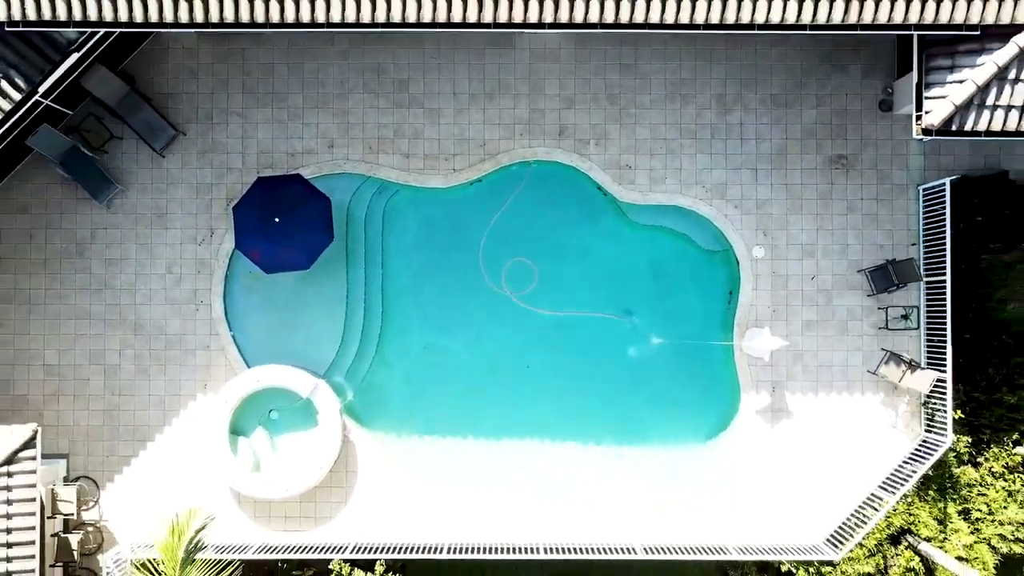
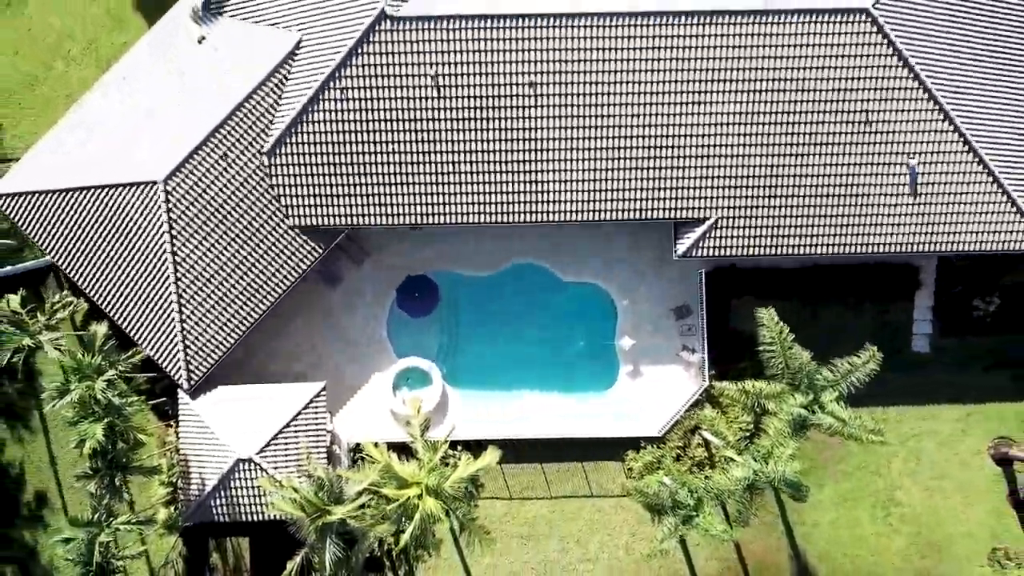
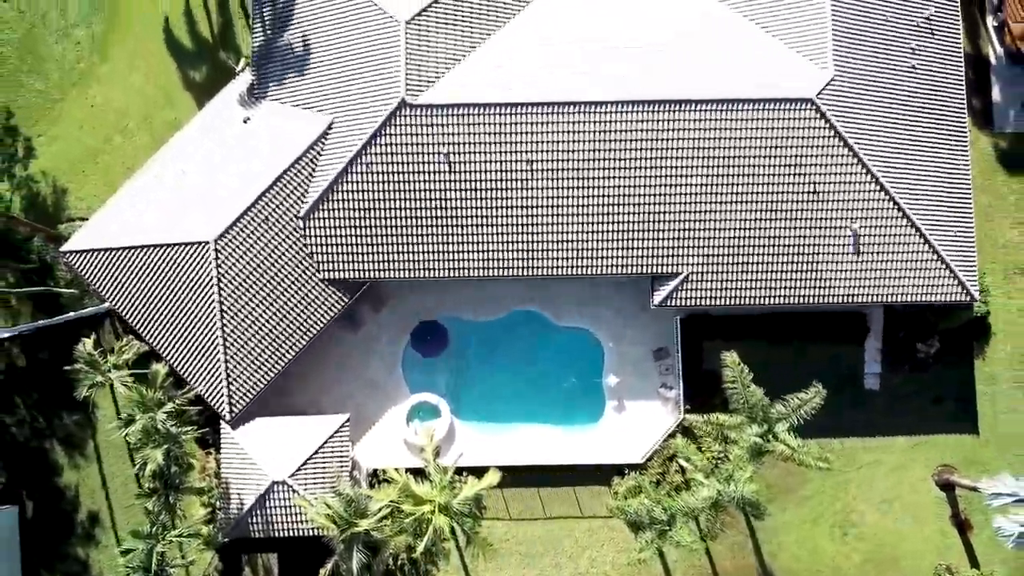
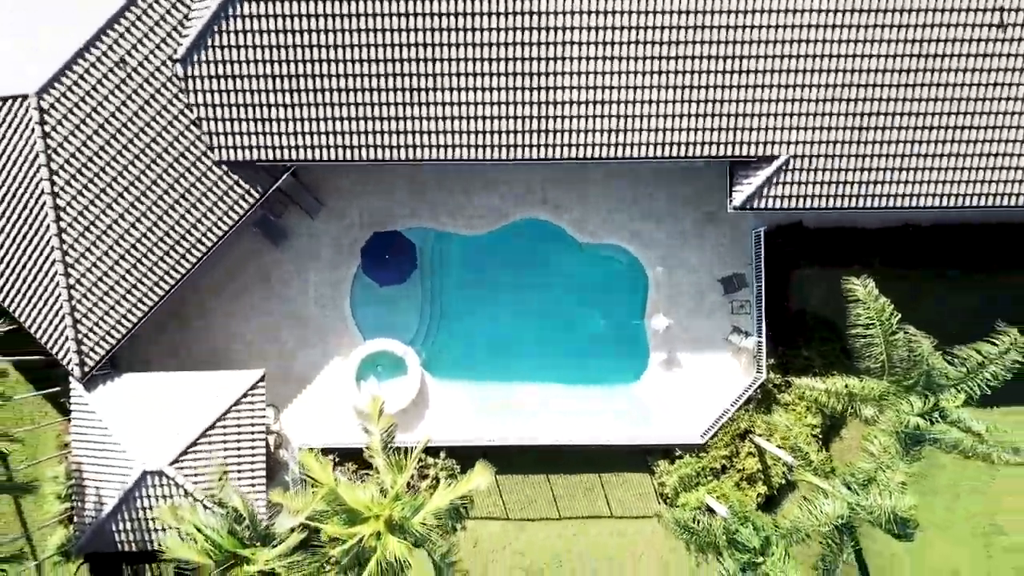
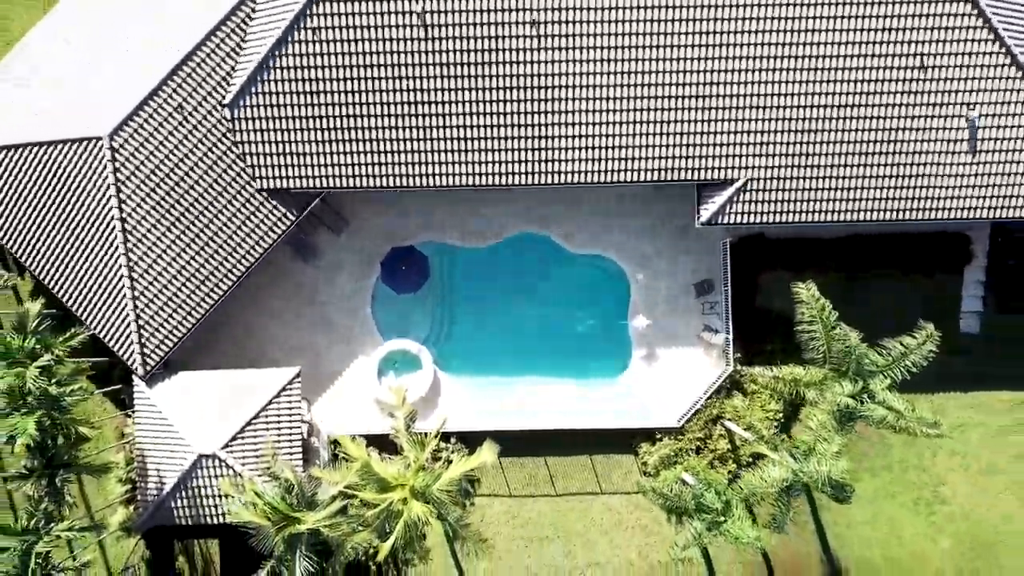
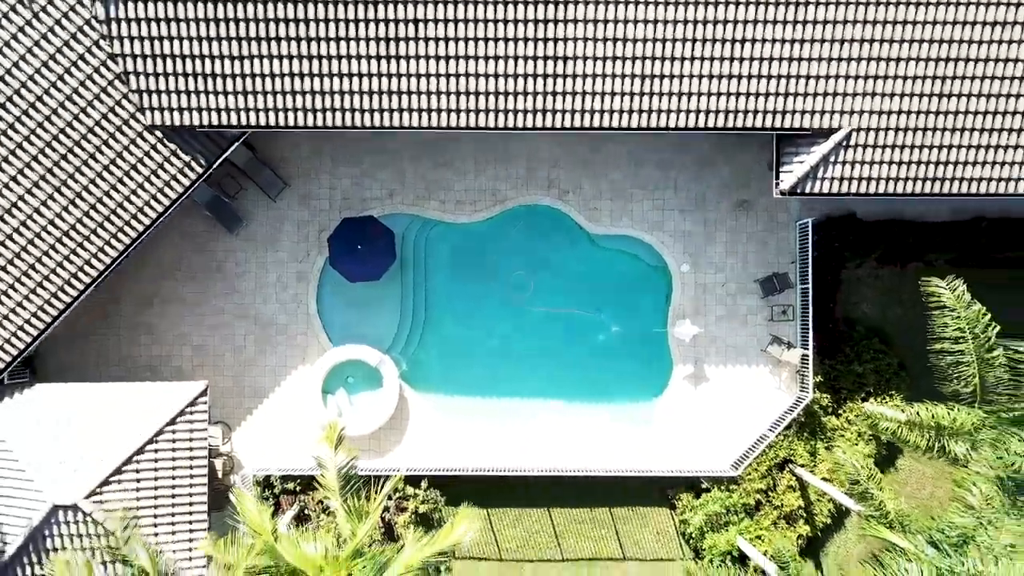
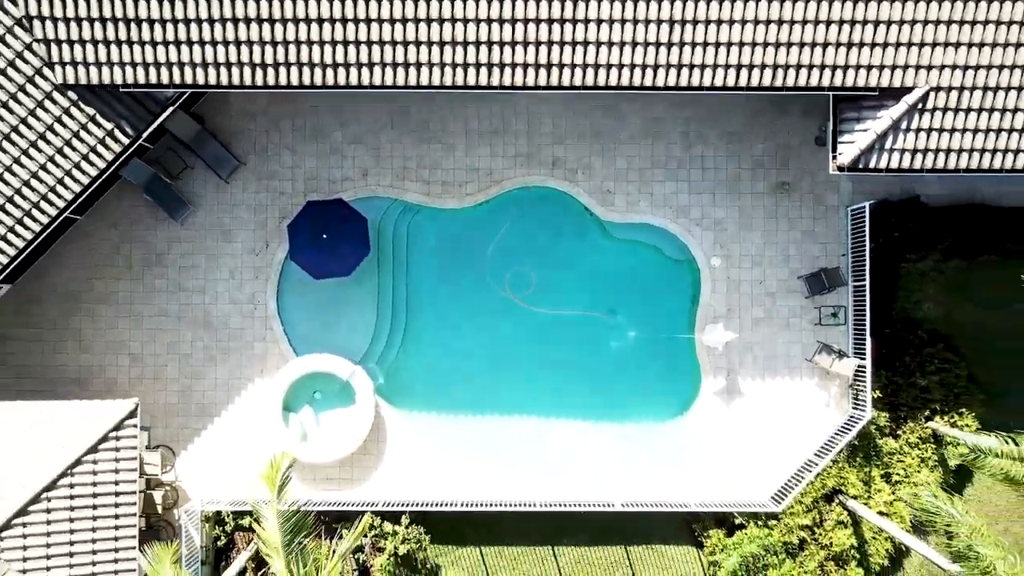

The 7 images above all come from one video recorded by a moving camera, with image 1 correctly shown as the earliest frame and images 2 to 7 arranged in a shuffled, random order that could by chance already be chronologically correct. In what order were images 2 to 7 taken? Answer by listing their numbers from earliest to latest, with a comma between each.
7, 6, 4, 5, 2, 3
